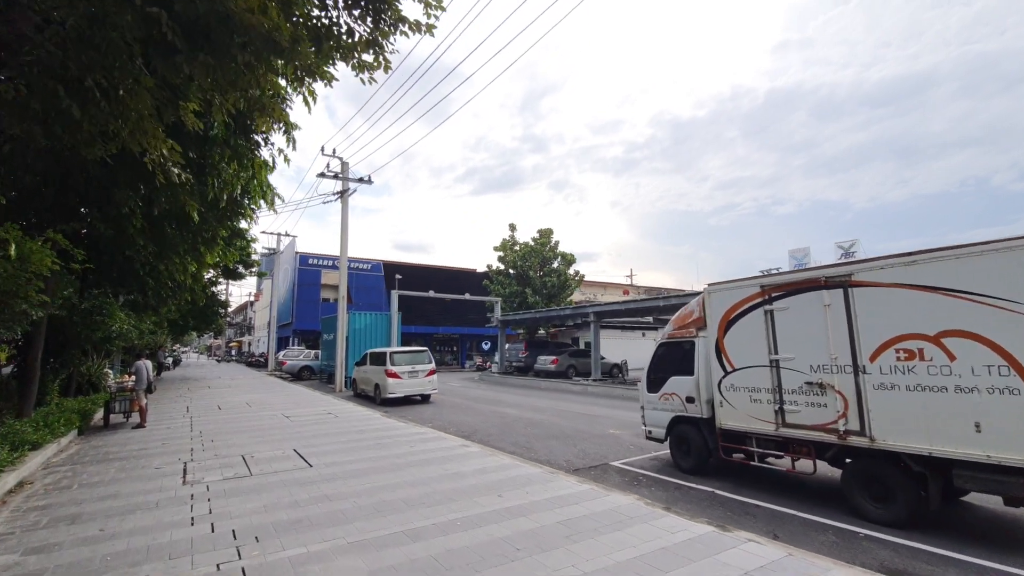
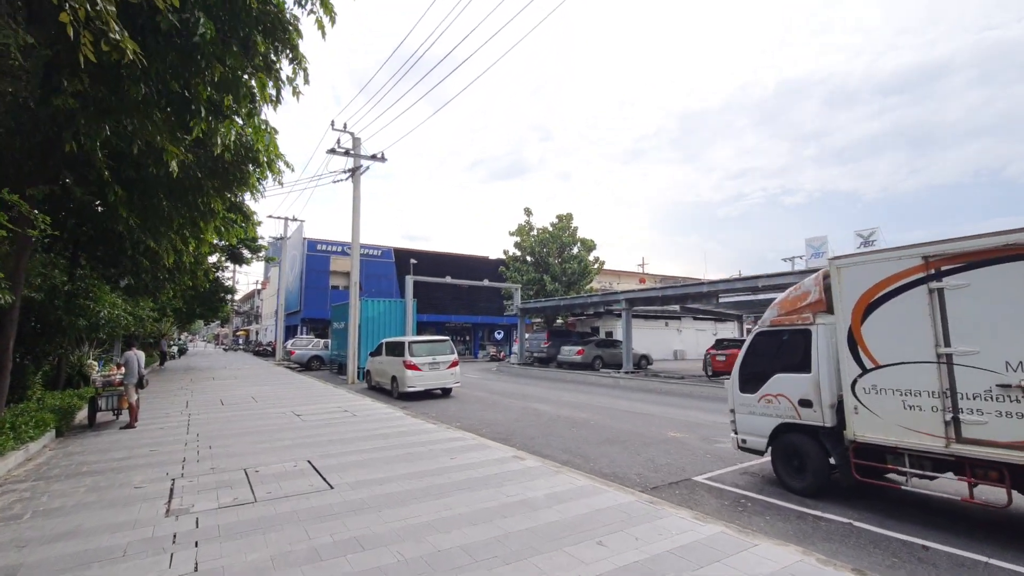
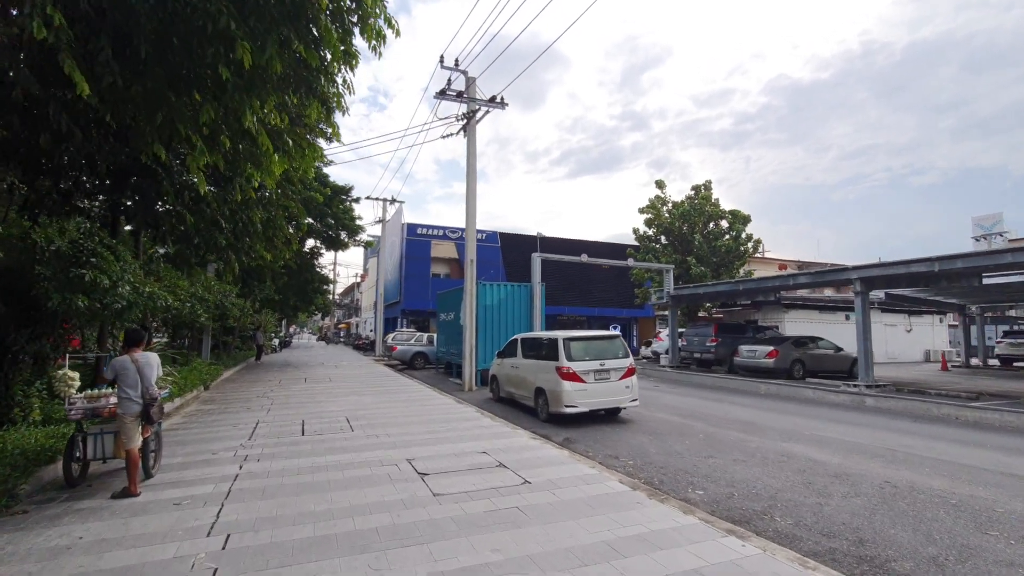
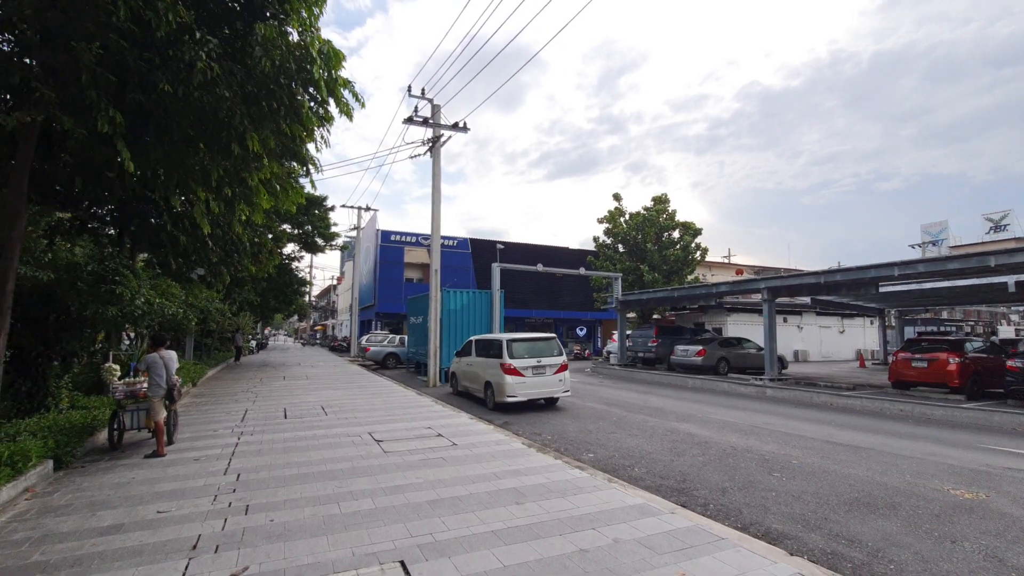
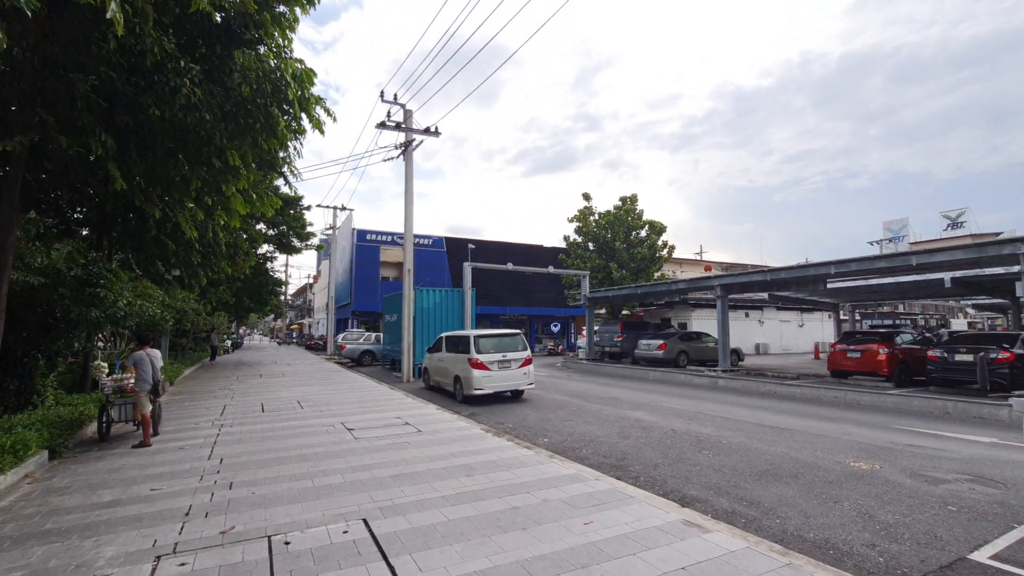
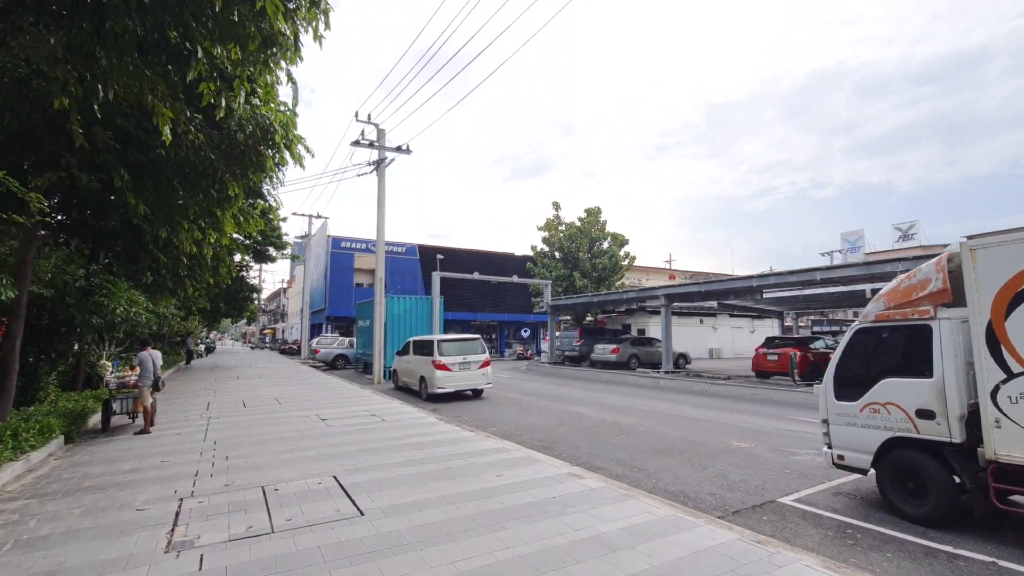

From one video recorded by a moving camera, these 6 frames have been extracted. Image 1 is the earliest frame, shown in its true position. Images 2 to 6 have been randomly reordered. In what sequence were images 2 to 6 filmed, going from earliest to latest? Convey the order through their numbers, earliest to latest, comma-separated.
2, 6, 5, 4, 3
